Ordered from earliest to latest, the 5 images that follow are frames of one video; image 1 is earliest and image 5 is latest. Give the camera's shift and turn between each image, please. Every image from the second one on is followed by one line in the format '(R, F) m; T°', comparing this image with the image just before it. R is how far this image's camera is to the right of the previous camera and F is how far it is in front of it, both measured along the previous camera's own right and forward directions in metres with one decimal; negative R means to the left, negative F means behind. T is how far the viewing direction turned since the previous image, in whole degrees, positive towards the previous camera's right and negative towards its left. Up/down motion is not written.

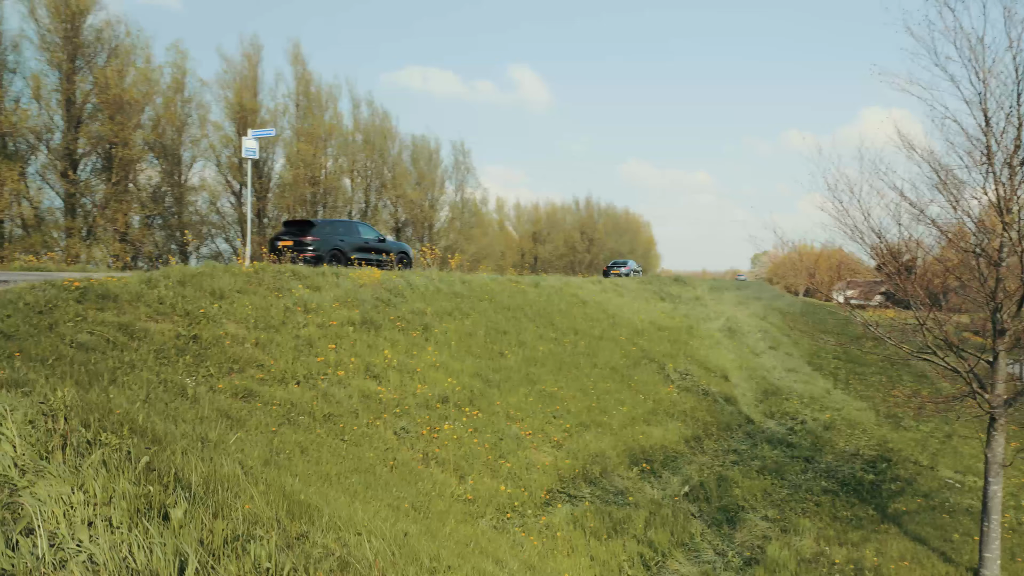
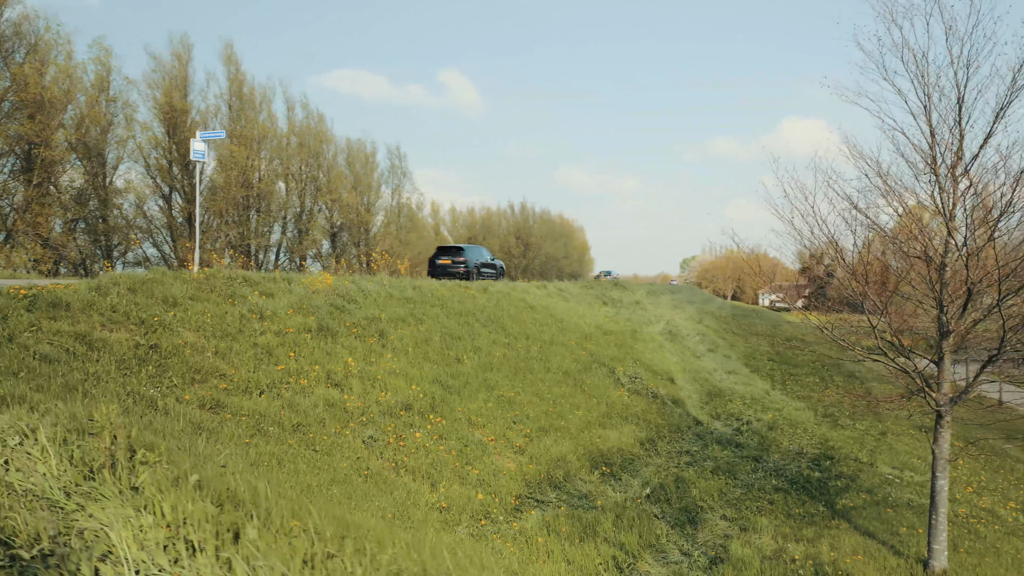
(-0.3, -0.1) m; +5°
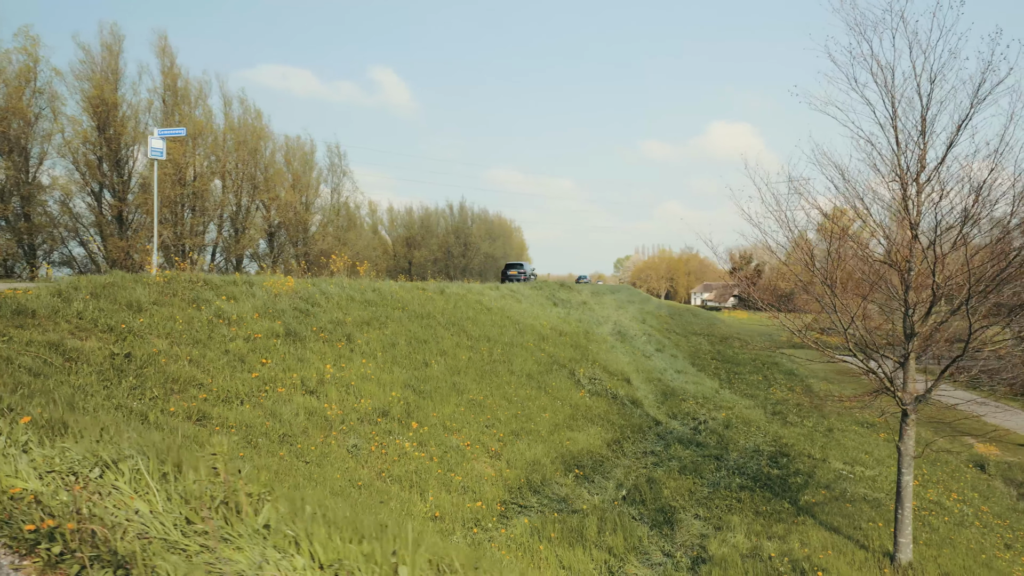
(-0.4, 0.0) m; +5°
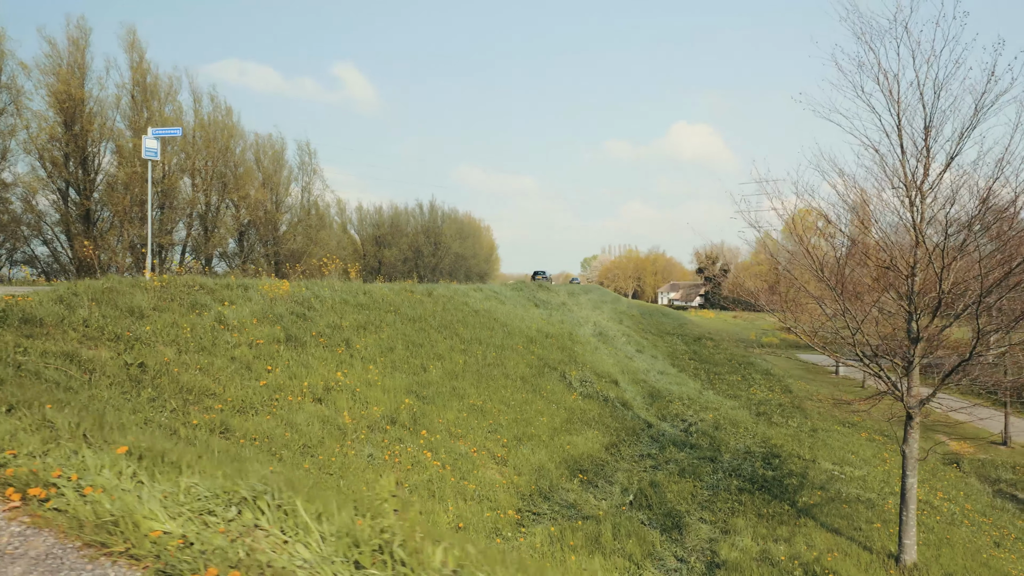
(-0.5, 0.0) m; +2°
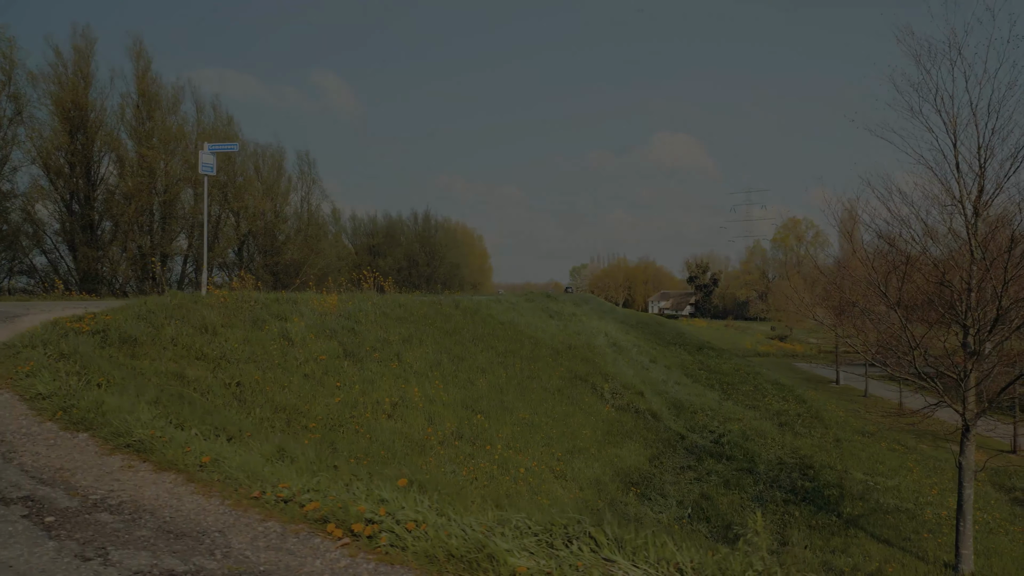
(-1.1, 0.0) m; 0°
